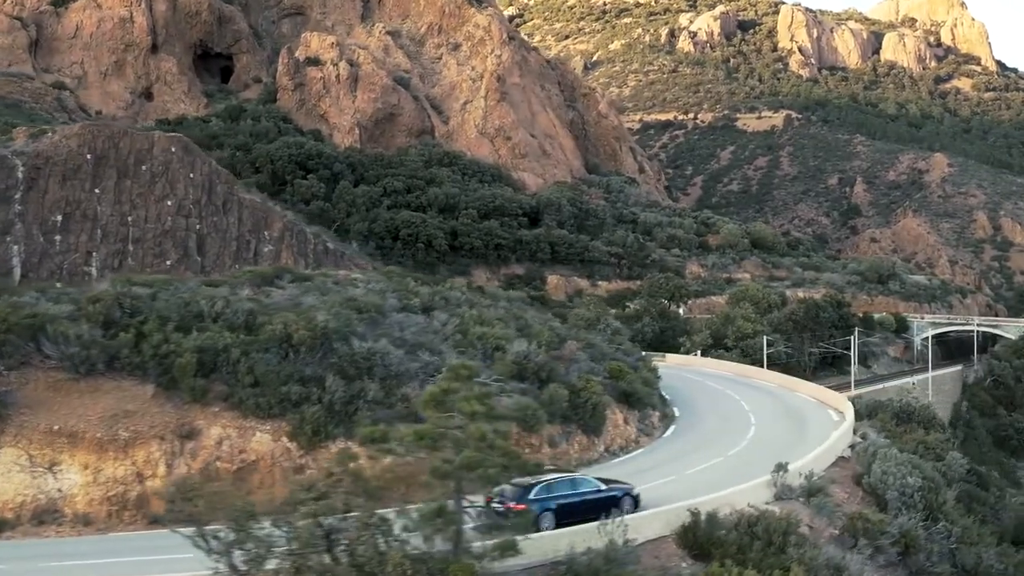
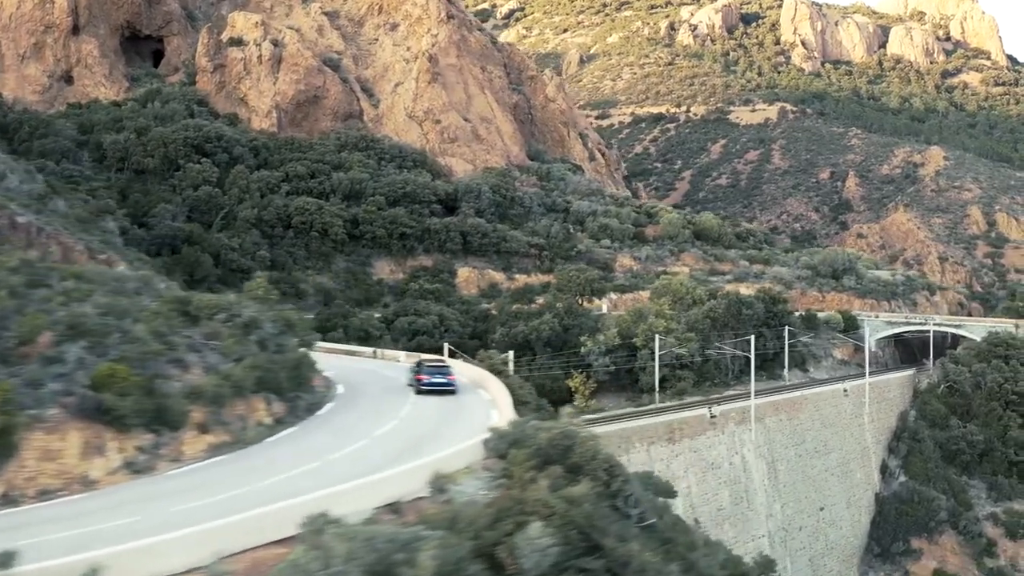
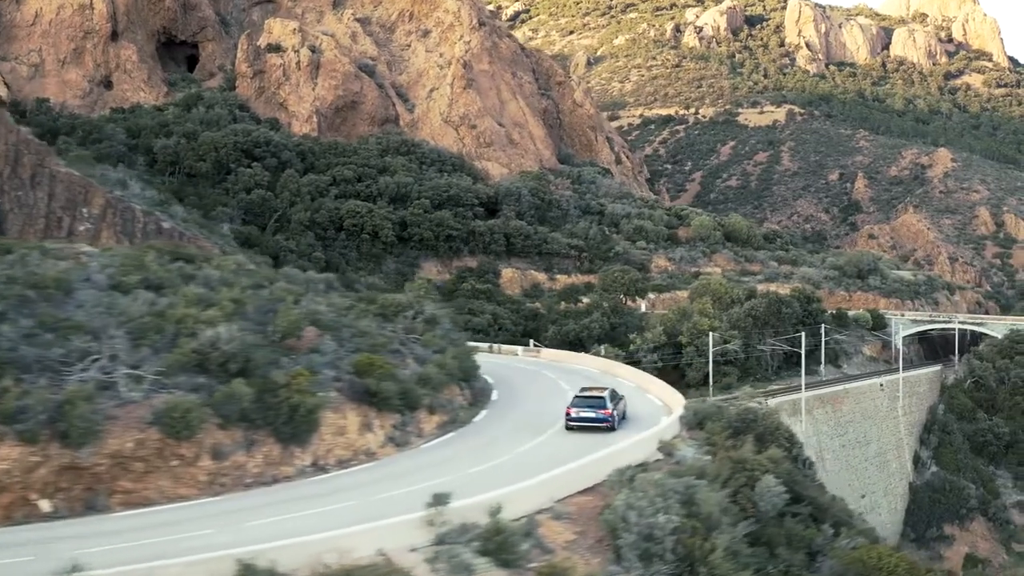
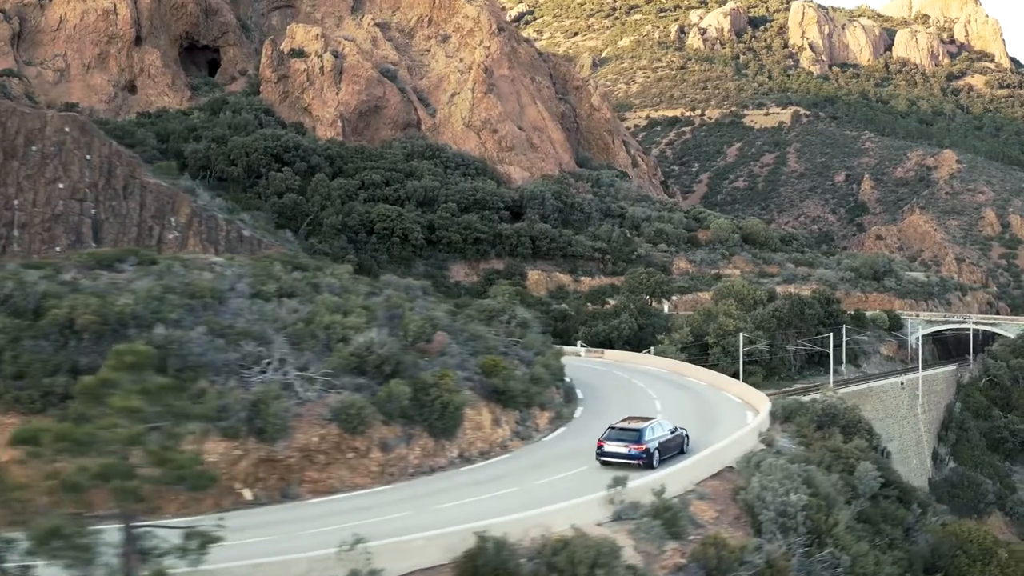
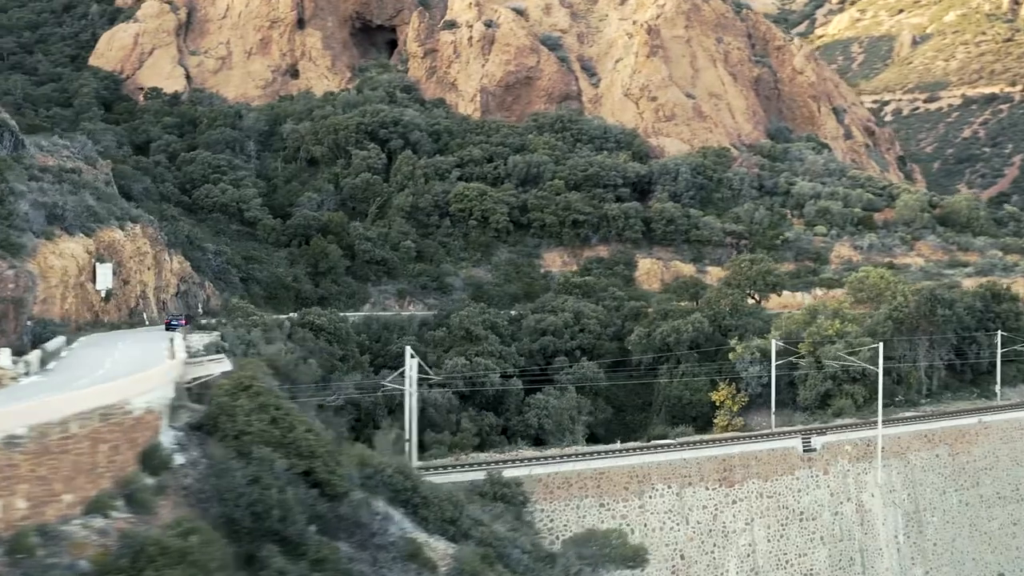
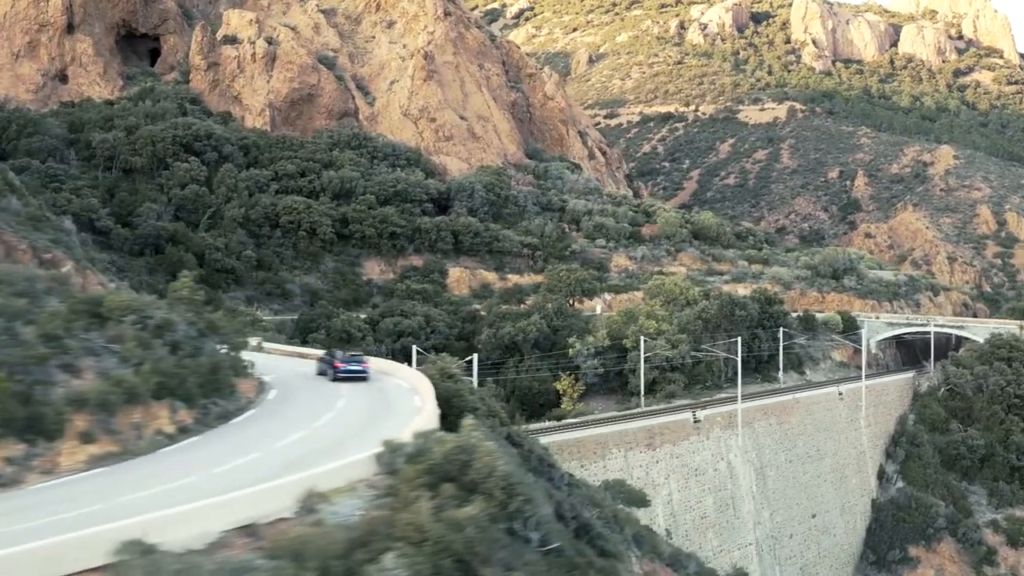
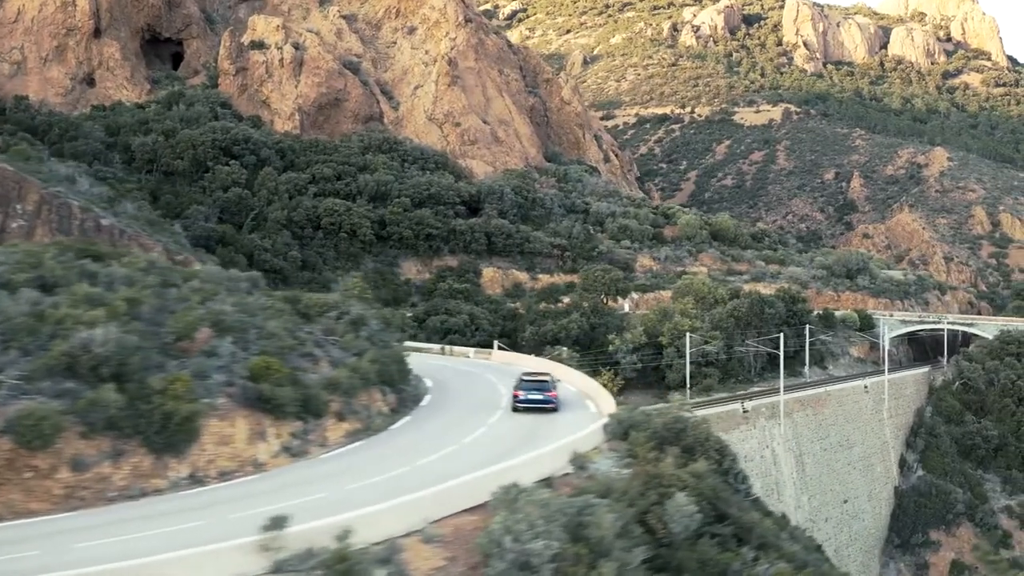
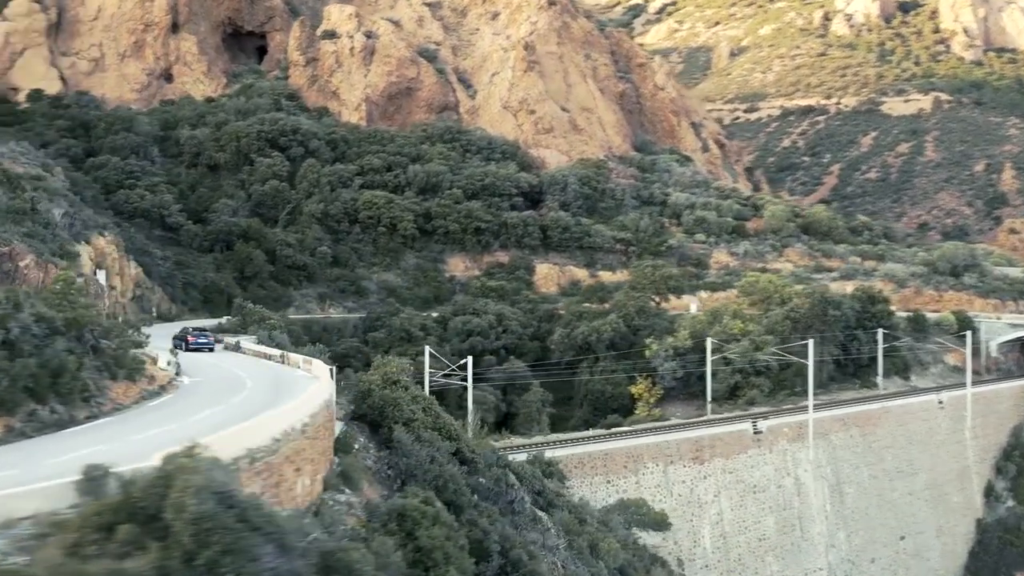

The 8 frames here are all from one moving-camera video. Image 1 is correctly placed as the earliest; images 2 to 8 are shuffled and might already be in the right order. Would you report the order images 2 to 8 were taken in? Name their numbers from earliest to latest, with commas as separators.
4, 3, 7, 2, 6, 8, 5
